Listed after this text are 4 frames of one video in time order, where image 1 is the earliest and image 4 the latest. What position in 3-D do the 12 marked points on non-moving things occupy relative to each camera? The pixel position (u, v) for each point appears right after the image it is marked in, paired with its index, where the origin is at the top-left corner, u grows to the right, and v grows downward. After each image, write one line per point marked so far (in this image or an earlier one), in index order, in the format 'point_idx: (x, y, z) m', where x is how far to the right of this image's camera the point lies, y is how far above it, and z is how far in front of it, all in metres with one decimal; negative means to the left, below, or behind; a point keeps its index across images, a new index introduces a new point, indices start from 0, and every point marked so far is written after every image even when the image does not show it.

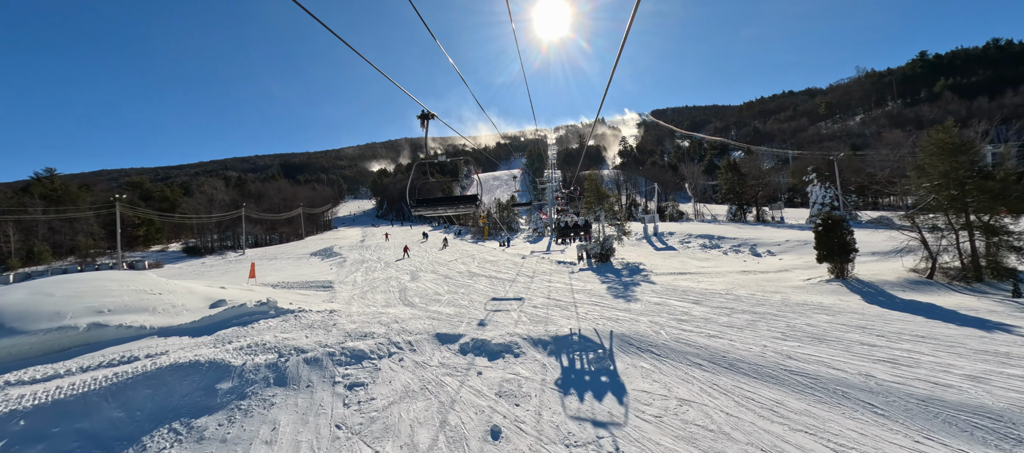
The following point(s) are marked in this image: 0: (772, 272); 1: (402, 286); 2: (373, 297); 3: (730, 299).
0: (+12.4, -2.2, +16.3) m
1: (-5.1, -2.8, +15.9) m
2: (-5.5, -2.8, +13.6) m
3: (+7.6, -2.6, +11.9) m
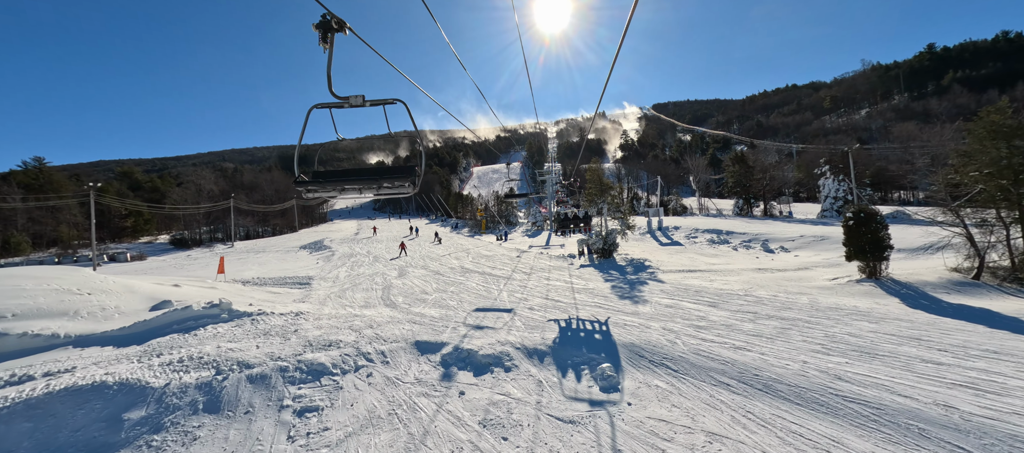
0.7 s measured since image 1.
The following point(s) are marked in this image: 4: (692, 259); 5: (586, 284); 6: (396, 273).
0: (+12.2, -2.0, +14.9) m
1: (-5.3, -2.5, +14.6) m
2: (-5.7, -2.5, +12.3) m
3: (+7.4, -2.3, +10.6) m
4: (+10.3, -1.9, +19.5) m
5: (+3.1, -2.4, +14.2) m
6: (-5.8, -2.3, +17.1) m
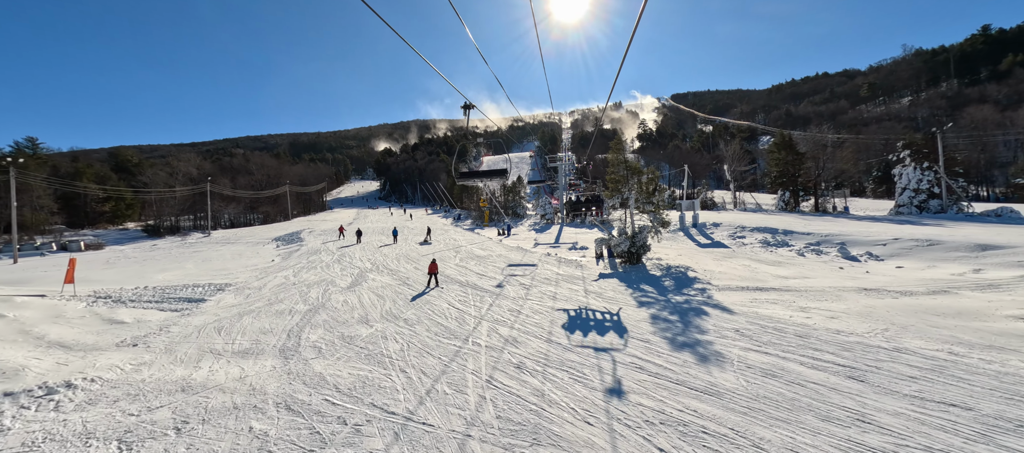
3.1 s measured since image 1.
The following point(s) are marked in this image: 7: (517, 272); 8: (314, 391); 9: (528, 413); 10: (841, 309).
0: (+11.9, -2.0, +9.9) m
1: (-5.6, -2.2, +10.1) m
2: (-6.1, -2.3, +7.8) m
3: (+7.0, -2.4, +5.7) m
4: (+10.2, -1.8, +14.5) m
5: (+2.7, -2.3, +9.5) m
6: (-6.1, -2.0, +12.6) m
7: (+0.2, -1.9, +14.4) m
8: (-3.1, -2.6, +5.5) m
9: (+0.2, -2.7, +5.0) m
10: (+8.8, -2.2, +9.3) m
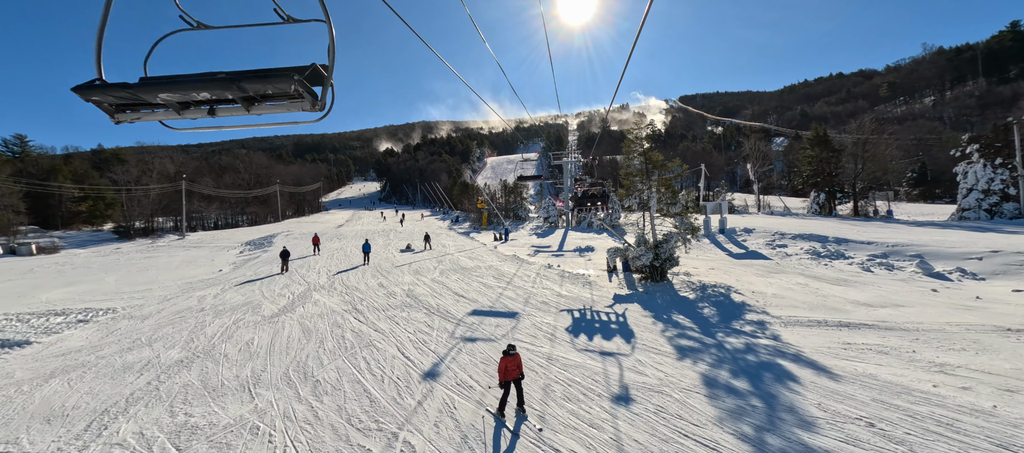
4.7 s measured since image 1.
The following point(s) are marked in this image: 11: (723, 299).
0: (+11.5, -2.3, +6.4) m
1: (-6.1, -2.4, +7.0) m
2: (-6.6, -2.4, +4.7) m
3: (+6.4, -2.6, +2.4) m
4: (+9.8, -2.1, +11.1) m
5: (+2.3, -2.5, +6.2) m
6: (-6.4, -2.2, +9.5) m
7: (-0.2, -2.1, +11.2) m
8: (-3.6, -2.7, +2.3) m
9: (-0.3, -2.9, +1.8) m
10: (+8.4, -2.4, +5.9) m
11: (+6.5, -2.2, +10.5) m
